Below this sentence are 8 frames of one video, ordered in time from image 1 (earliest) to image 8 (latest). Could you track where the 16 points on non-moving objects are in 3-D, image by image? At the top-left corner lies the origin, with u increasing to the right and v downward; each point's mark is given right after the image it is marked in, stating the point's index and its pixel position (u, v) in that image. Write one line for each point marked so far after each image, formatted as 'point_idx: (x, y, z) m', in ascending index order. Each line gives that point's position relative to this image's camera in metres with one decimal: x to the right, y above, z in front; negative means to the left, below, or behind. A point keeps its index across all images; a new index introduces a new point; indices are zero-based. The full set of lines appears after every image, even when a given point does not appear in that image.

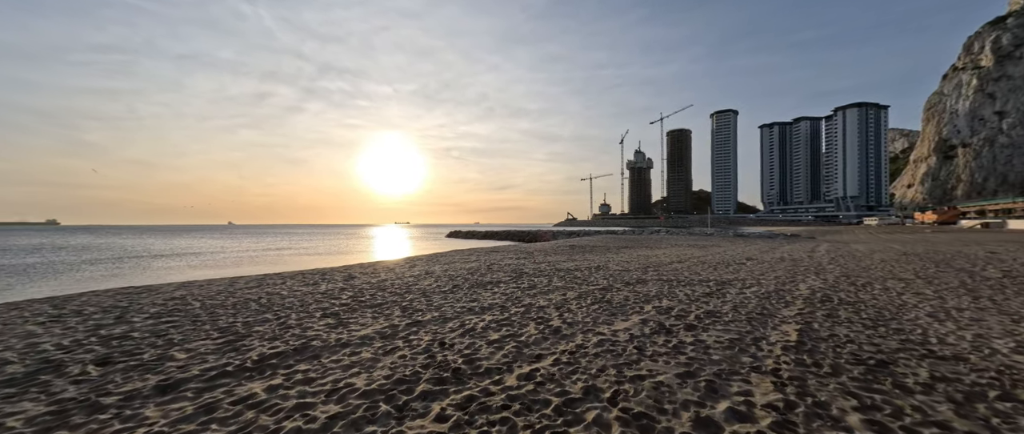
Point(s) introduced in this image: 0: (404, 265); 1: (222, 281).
0: (-5.1, -2.2, +17.4) m
1: (-10.2, -2.2, +13.1) m
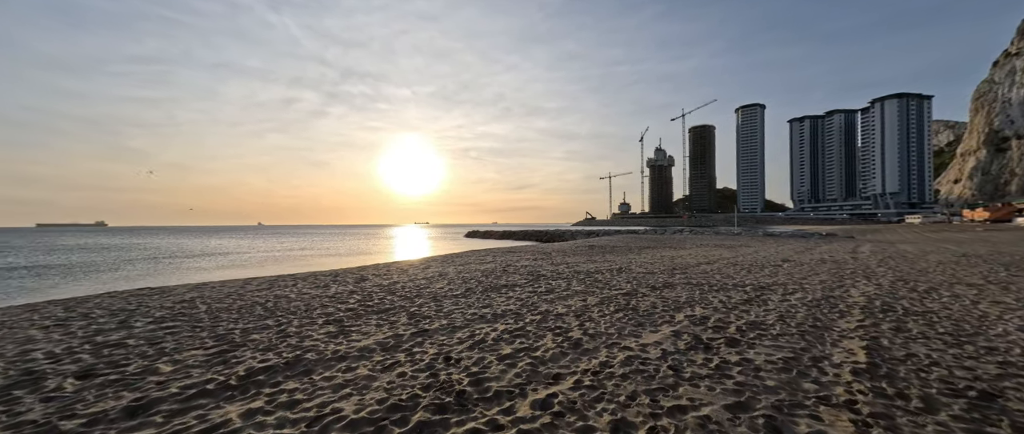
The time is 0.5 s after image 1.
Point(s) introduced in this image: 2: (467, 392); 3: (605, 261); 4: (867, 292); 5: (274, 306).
0: (-4.3, -2.2, +17.0) m
1: (-9.6, -2.2, +13.0) m
2: (-0.5, -1.9, +4.0) m
3: (+4.5, -2.1, +18.1) m
4: (+8.3, -1.8, +8.7) m
5: (-5.5, -2.0, +8.6) m
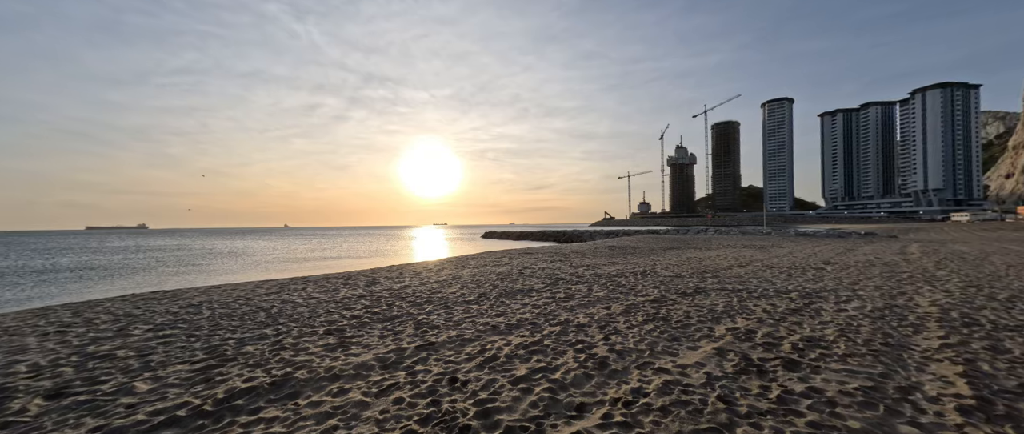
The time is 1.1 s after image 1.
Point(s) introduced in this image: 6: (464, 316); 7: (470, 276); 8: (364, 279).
0: (-3.5, -2.3, +16.5) m
1: (-9.0, -2.3, +12.8) m
2: (-0.4, -1.9, +3.3) m
3: (+5.3, -2.1, +17.2) m
4: (+8.6, -1.7, +7.6) m
5: (-5.1, -2.1, +8.1) m
6: (-1.0, -2.0, +7.3) m
7: (-1.5, -2.1, +13.4) m
8: (-5.2, -2.2, +13.1) m
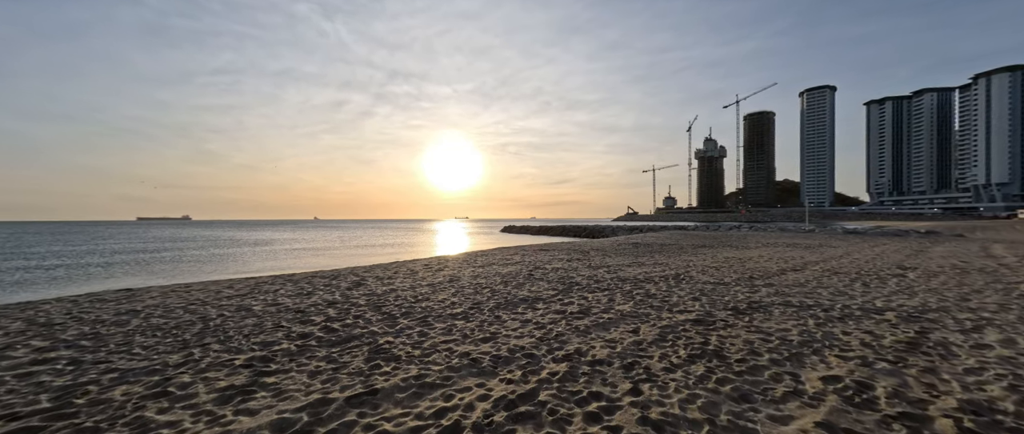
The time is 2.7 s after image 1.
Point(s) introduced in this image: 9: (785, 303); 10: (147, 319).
0: (-3.0, -2.0, +14.8) m
1: (-8.8, -2.0, +11.4) m
2: (-0.7, -1.8, +1.5) m
3: (+5.8, -1.9, +15.0) m
4: (+8.5, -1.6, +5.2) m
5: (-5.1, -1.9, +6.5) m
6: (-1.1, -1.8, +5.5) m
7: (-1.3, -1.9, +11.6) m
8: (-5.0, -1.9, +11.5) m
9: (+5.7, -1.8, +7.7) m
10: (-6.8, -1.9, +7.0) m
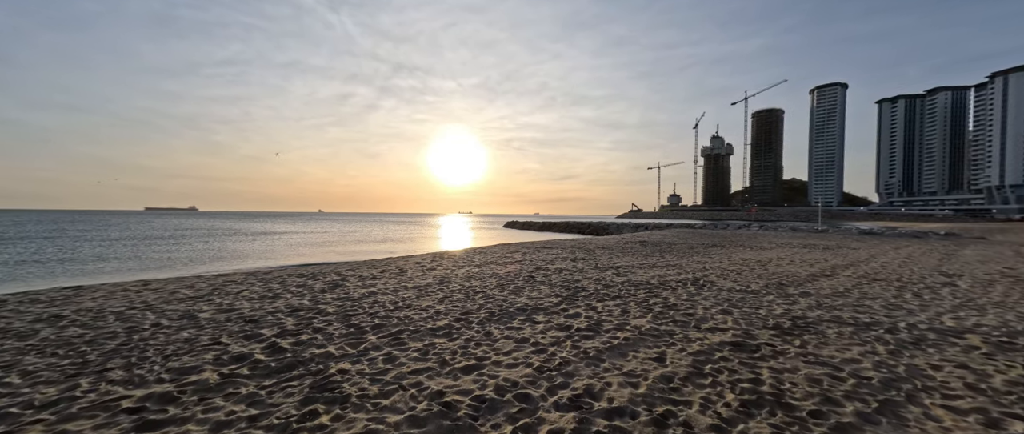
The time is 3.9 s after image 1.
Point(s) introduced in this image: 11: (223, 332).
0: (-3.1, -1.7, +13.6) m
1: (-8.9, -1.7, +10.2) m
2: (-0.8, -1.8, +0.2) m
3: (+5.7, -1.8, +13.7) m
4: (+8.4, -1.7, +3.8) m
5: (-5.2, -1.7, +5.3) m
6: (-1.2, -1.7, +4.2) m
7: (-1.3, -1.7, +10.4) m
8: (-5.0, -1.7, +10.3) m
9: (+5.6, -1.8, +6.4) m
10: (-6.9, -1.8, +5.8) m
11: (-4.3, -1.7, +5.5) m
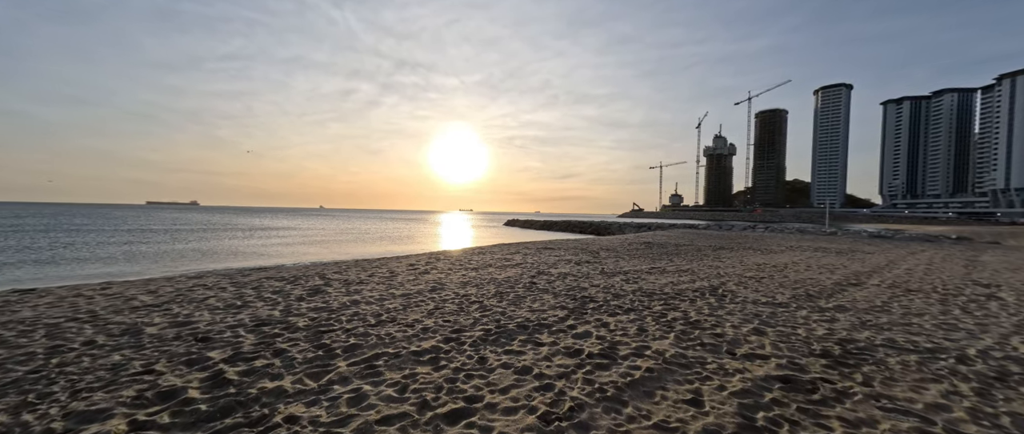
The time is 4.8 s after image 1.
0: (-3.1, -1.7, +12.6) m
1: (-8.9, -1.6, +9.3) m
2: (-0.9, -1.8, -0.7) m
3: (+5.7, -1.8, +12.7) m
4: (+8.4, -1.8, +2.9) m
5: (-5.3, -1.7, +4.4) m
6: (-1.2, -1.8, +3.3) m
7: (-1.3, -1.7, +9.4) m
8: (-5.0, -1.7, +9.4) m
9: (+5.6, -1.9, +5.5) m
10: (-6.9, -1.7, +4.9) m
11: (-4.3, -1.7, +4.6) m
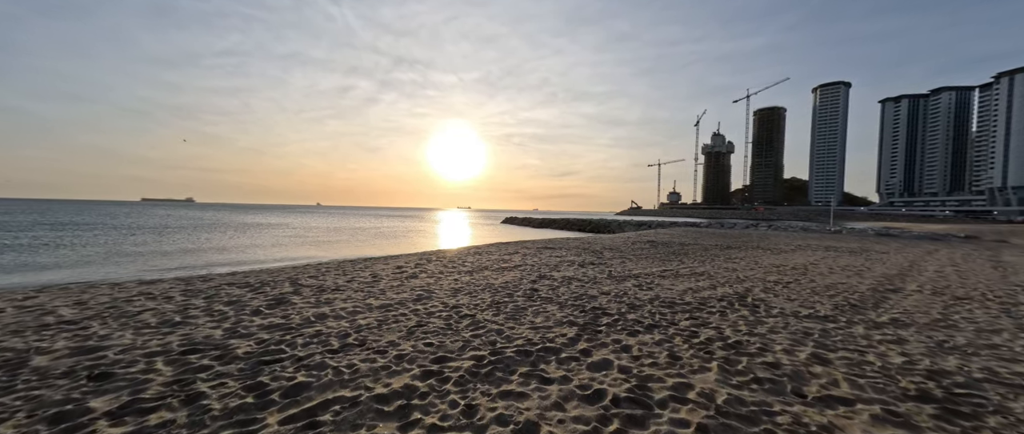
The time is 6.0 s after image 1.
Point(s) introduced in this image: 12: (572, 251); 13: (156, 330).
0: (-3.1, -1.6, +11.4) m
1: (-8.9, -1.6, +8.0) m
2: (-0.8, -1.8, -2.0) m
3: (+5.7, -1.8, +11.5) m
4: (+8.4, -1.8, +1.7) m
5: (-5.3, -1.7, +3.1) m
6: (-1.2, -1.7, +2.0) m
7: (-1.4, -1.7, +8.2) m
8: (-5.1, -1.6, +8.1) m
9: (+5.6, -1.8, +4.3) m
10: (-6.9, -1.7, +3.6) m
11: (-4.3, -1.7, +3.3) m
12: (+2.8, -1.6, +17.0) m
13: (-5.1, -1.6, +5.4) m
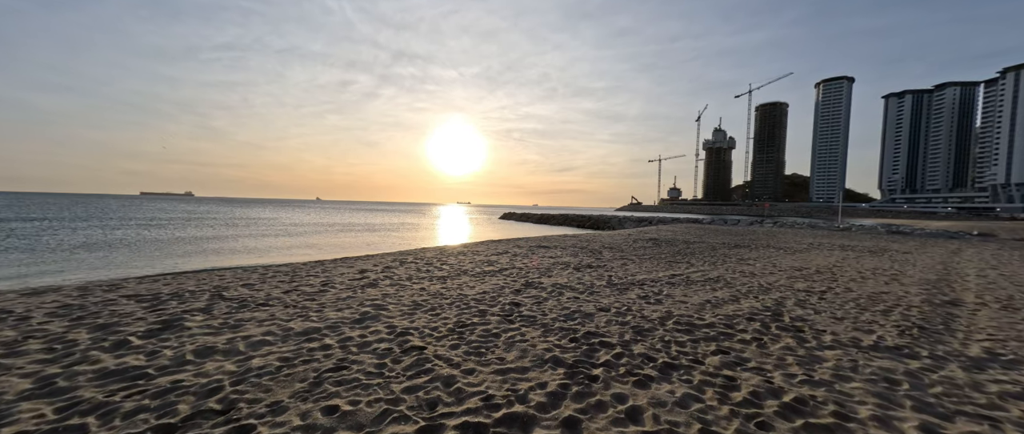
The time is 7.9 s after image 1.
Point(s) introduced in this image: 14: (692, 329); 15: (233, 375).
0: (-3.6, -1.5, +9.6) m
1: (-9.4, -1.5, +6.2) m
2: (-1.3, -1.9, -3.7) m
3: (+5.2, -1.7, +9.8) m
4: (+7.9, -1.9, -0.1) m
5: (-5.7, -1.7, +1.3) m
6: (-1.6, -1.7, +0.2) m
7: (-1.8, -1.6, +6.4) m
8: (-5.5, -1.5, +6.4) m
9: (+5.1, -1.8, +2.5) m
10: (-7.4, -1.7, +1.8) m
11: (-4.8, -1.7, +1.6) m
12: (+2.3, -1.4, +15.2) m
13: (-5.6, -1.6, +3.7) m
14: (+2.8, -1.7, +5.8) m
15: (-2.9, -1.6, +4.0) m
